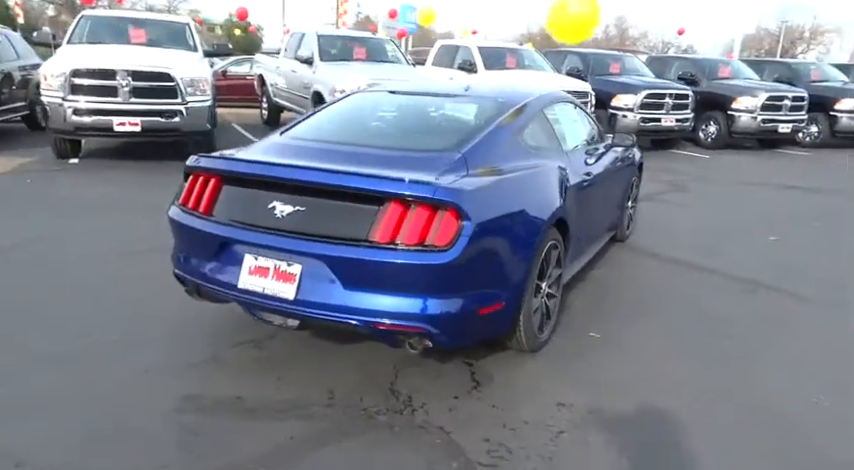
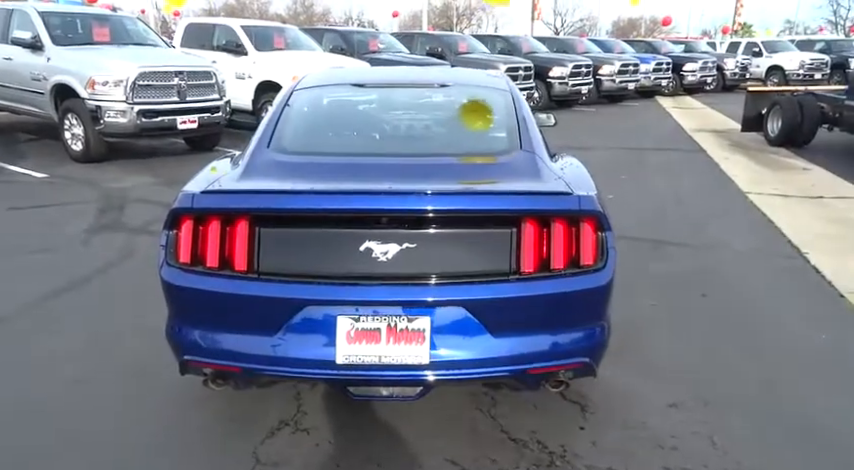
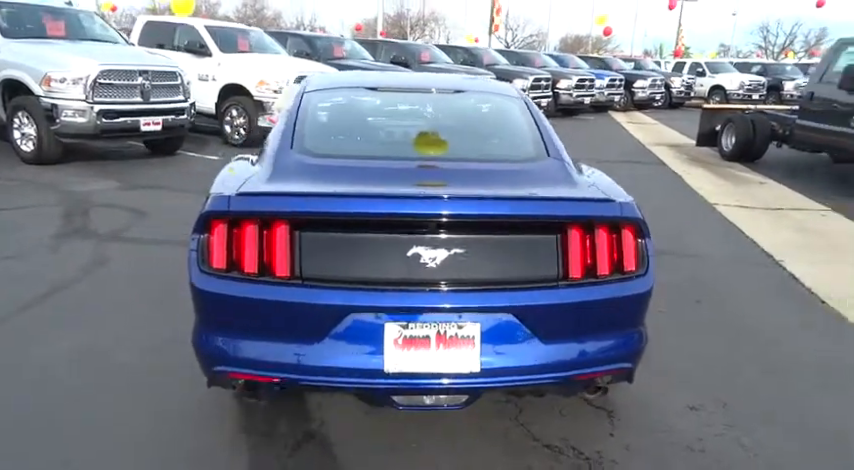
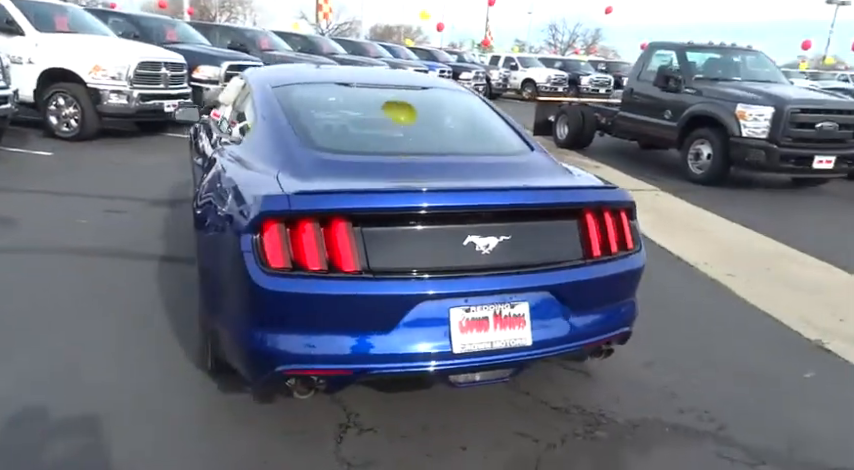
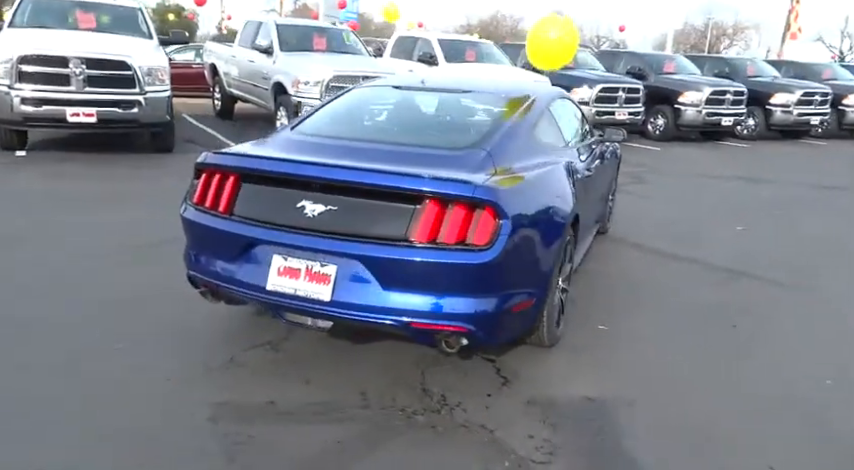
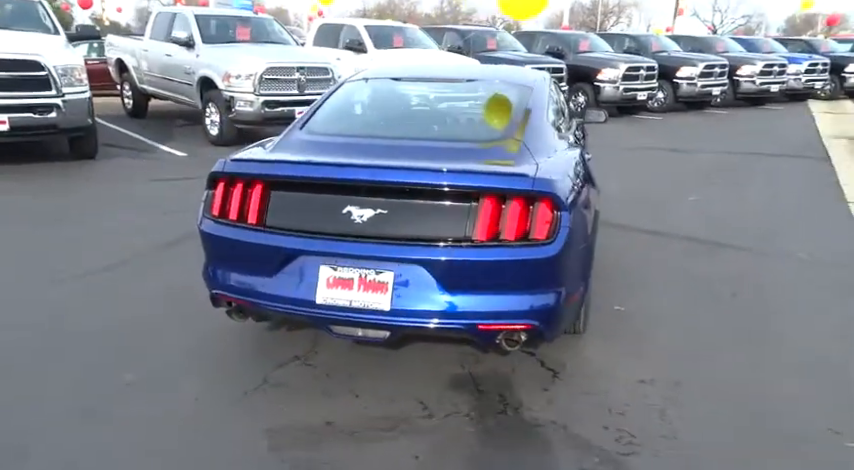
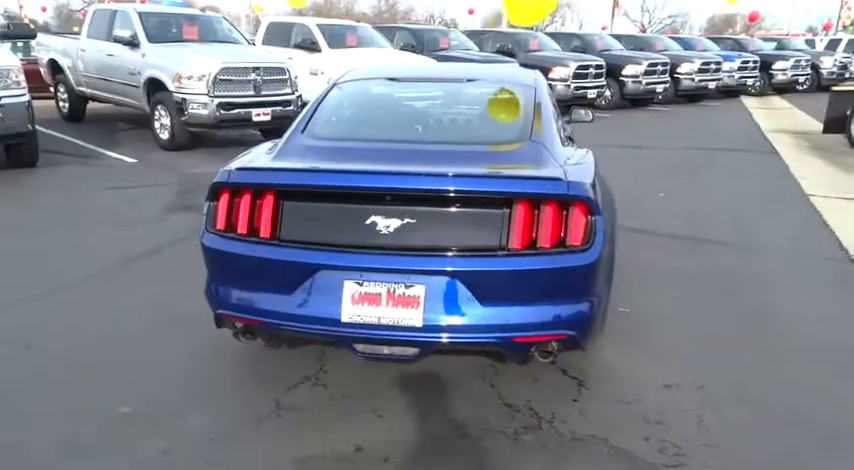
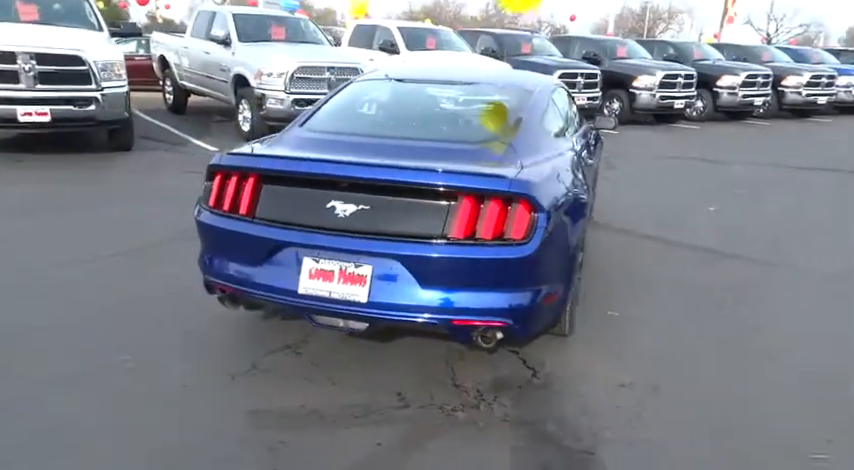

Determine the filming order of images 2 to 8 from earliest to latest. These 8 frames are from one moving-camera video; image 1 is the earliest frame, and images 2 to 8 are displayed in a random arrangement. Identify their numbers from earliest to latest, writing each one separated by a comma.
5, 8, 6, 7, 2, 3, 4
